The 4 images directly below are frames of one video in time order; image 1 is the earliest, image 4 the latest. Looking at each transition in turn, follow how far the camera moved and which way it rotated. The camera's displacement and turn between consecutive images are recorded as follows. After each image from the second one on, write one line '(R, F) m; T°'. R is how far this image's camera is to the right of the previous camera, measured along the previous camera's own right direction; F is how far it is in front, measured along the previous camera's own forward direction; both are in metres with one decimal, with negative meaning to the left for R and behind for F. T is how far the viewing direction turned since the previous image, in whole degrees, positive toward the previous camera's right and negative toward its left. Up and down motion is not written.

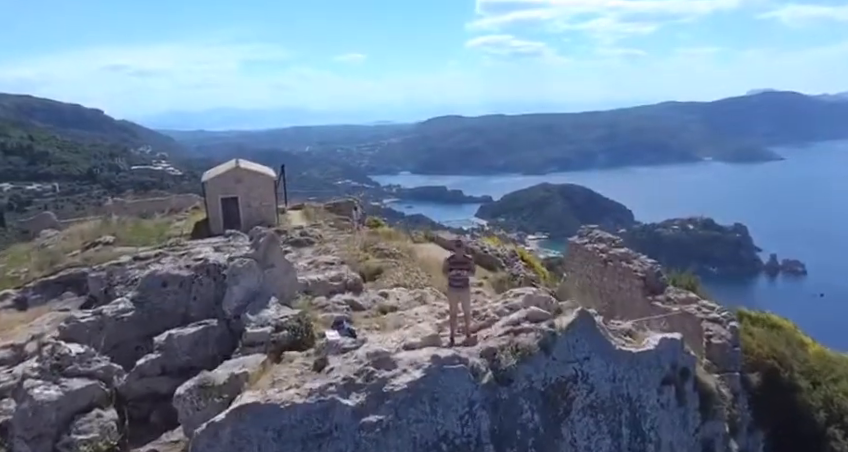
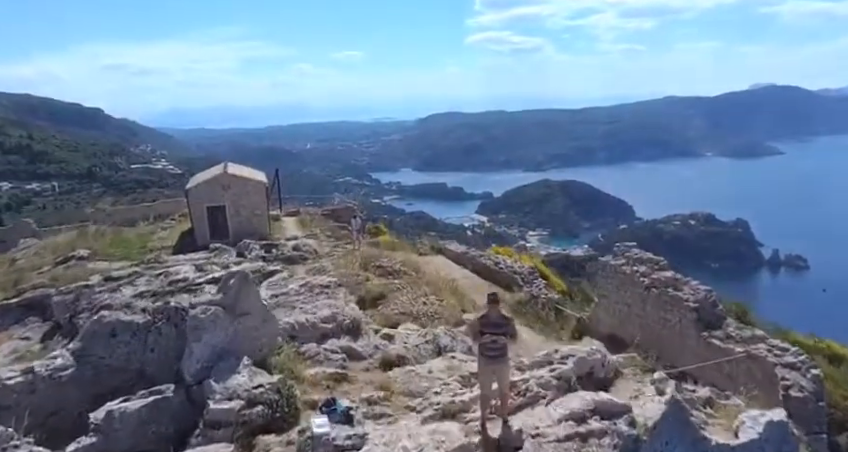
(-0.1, +0.8) m; 0°
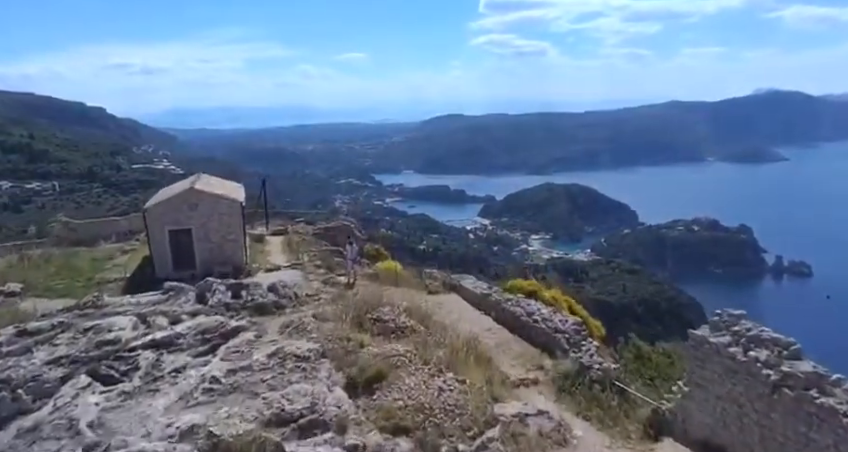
(-0.1, +1.4) m; 0°
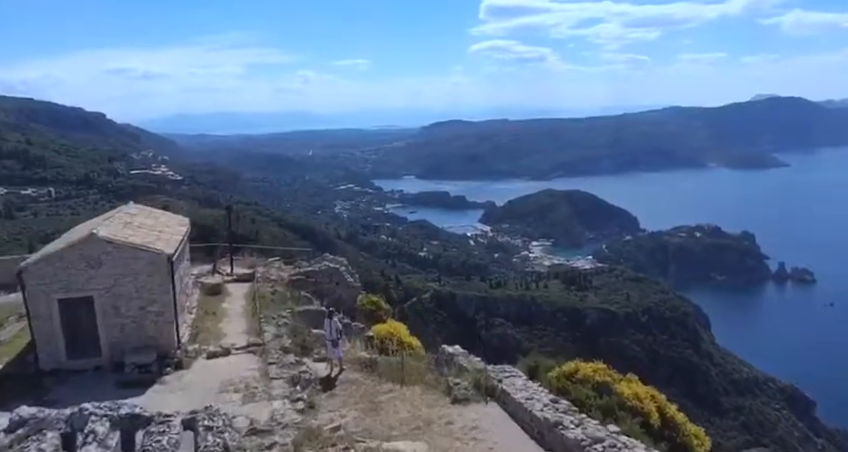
(-0.1, +2.2) m; 0°
